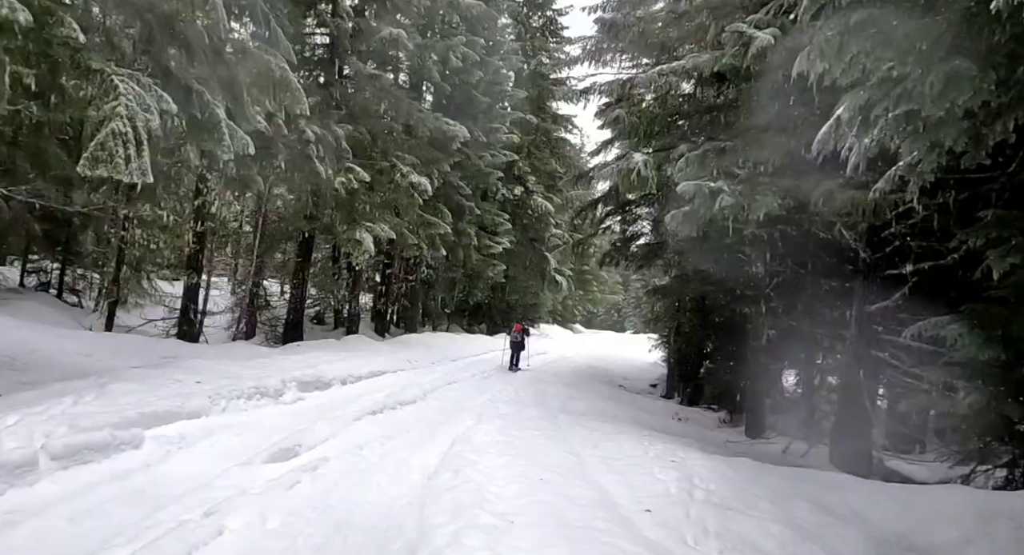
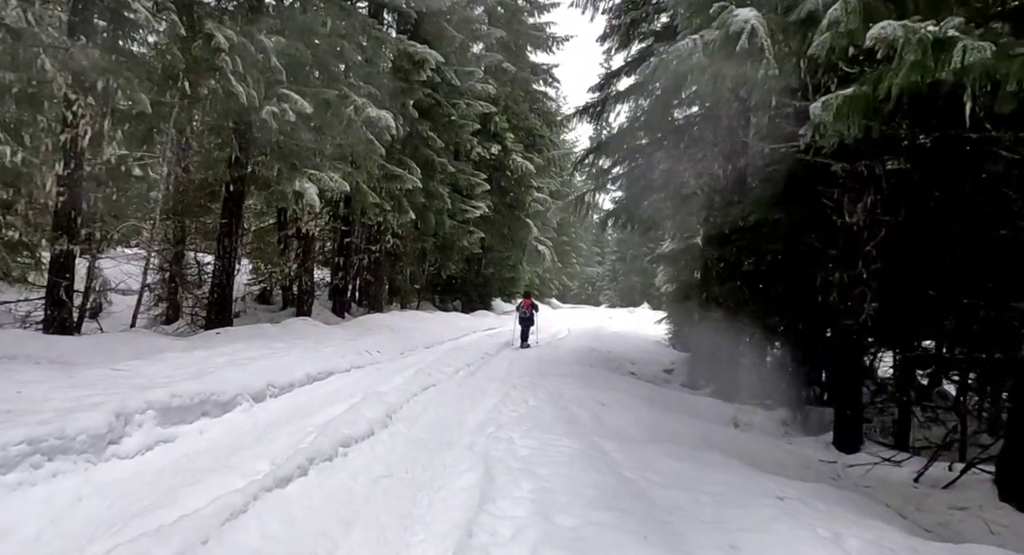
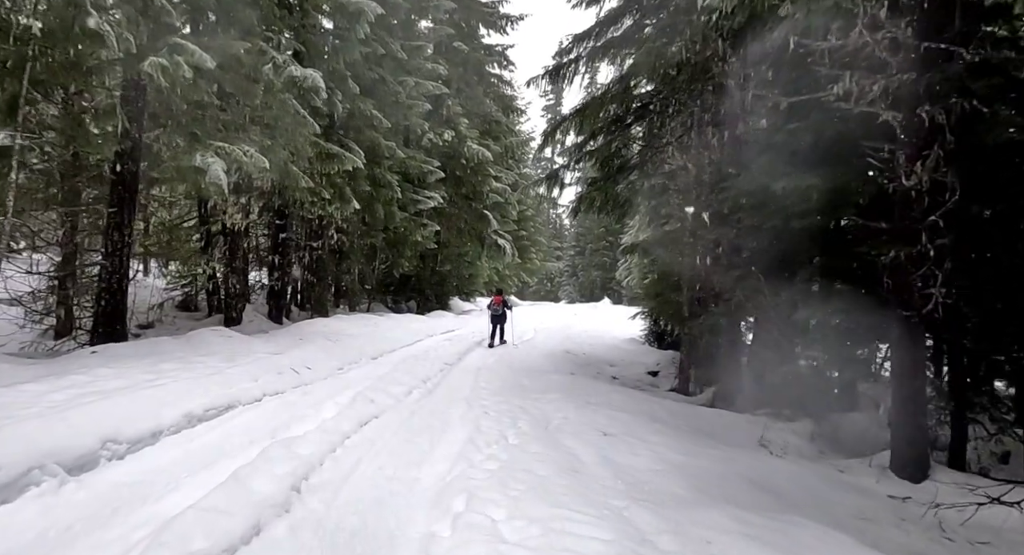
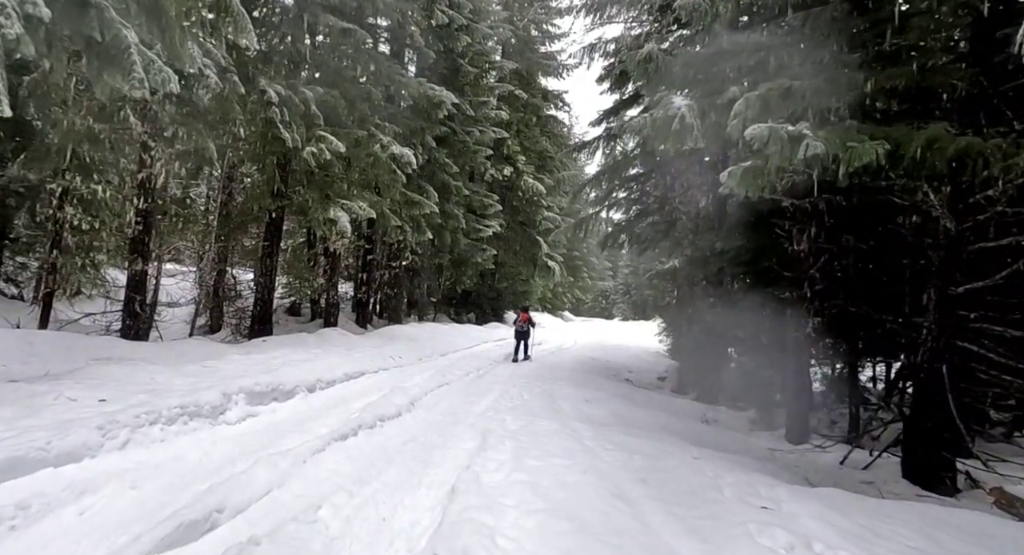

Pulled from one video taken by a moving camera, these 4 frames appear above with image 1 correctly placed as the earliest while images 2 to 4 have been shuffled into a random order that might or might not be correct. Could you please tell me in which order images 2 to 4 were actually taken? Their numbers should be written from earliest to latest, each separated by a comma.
4, 2, 3
